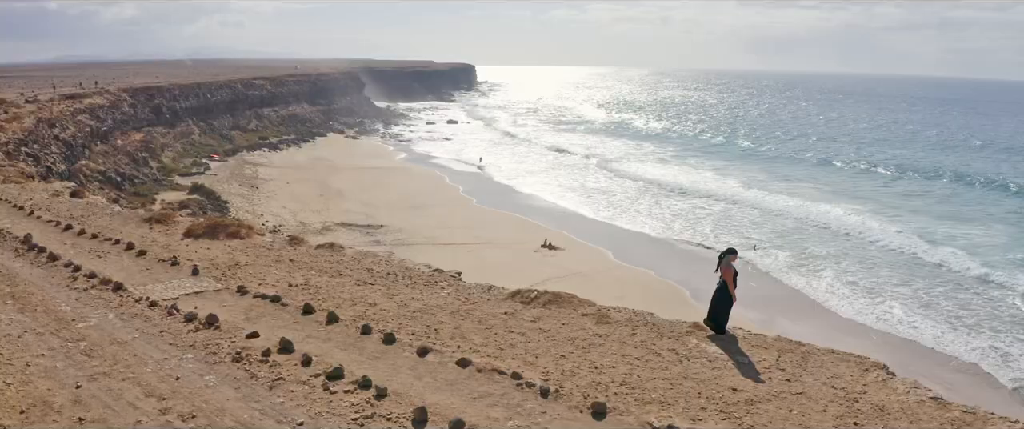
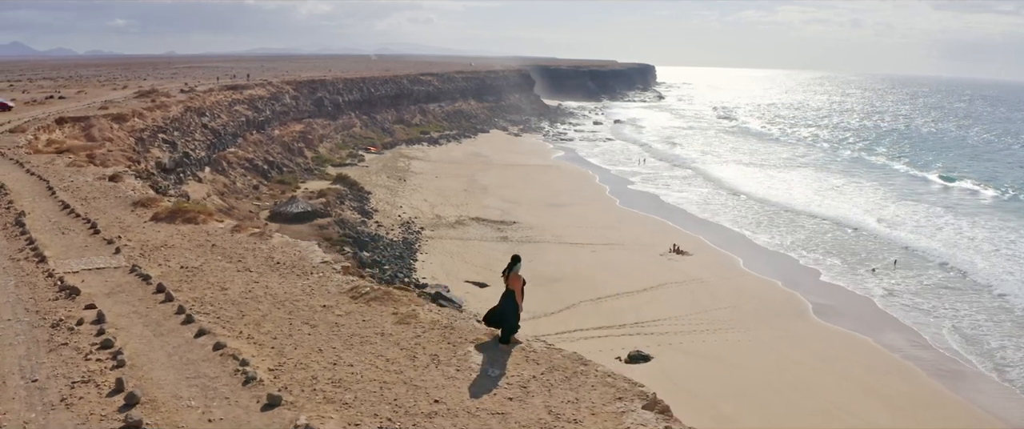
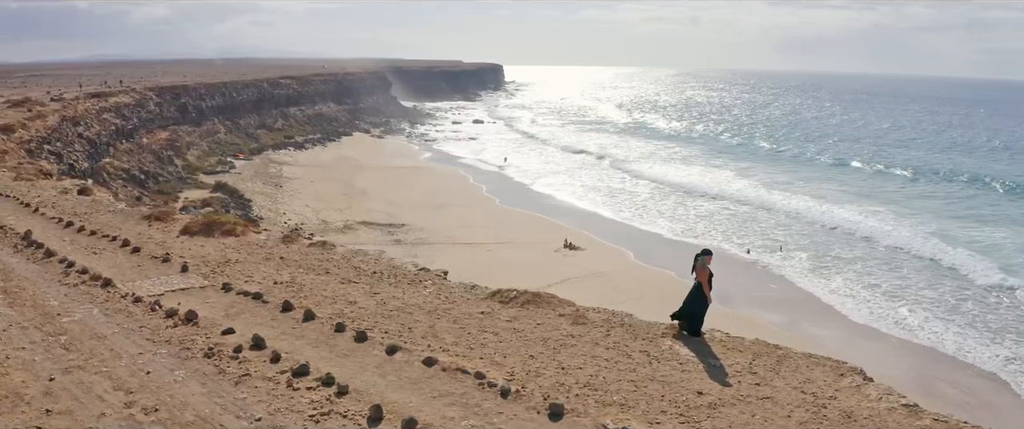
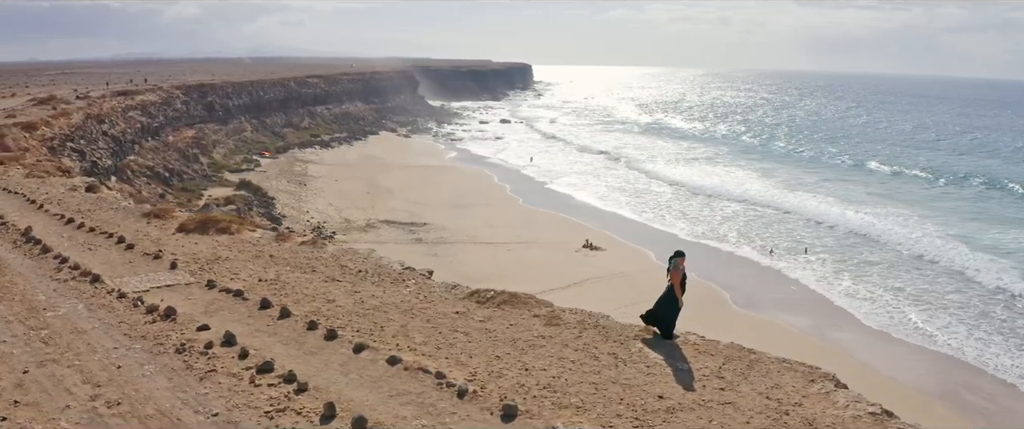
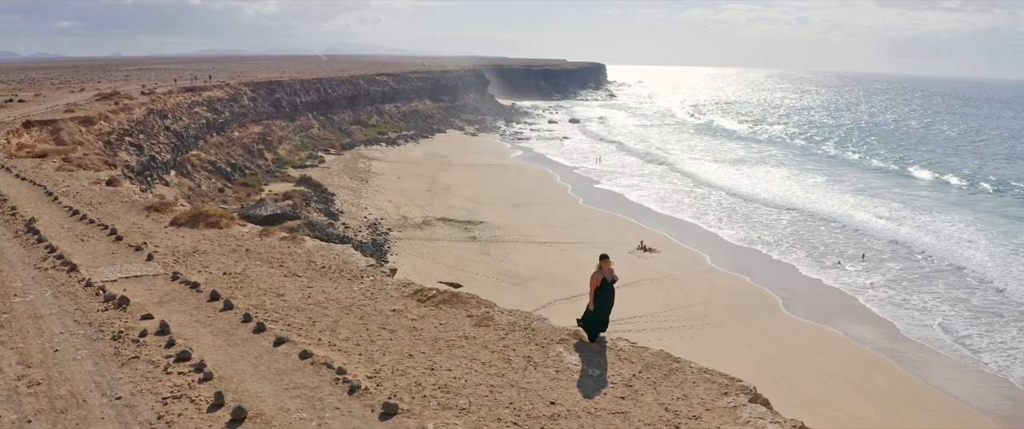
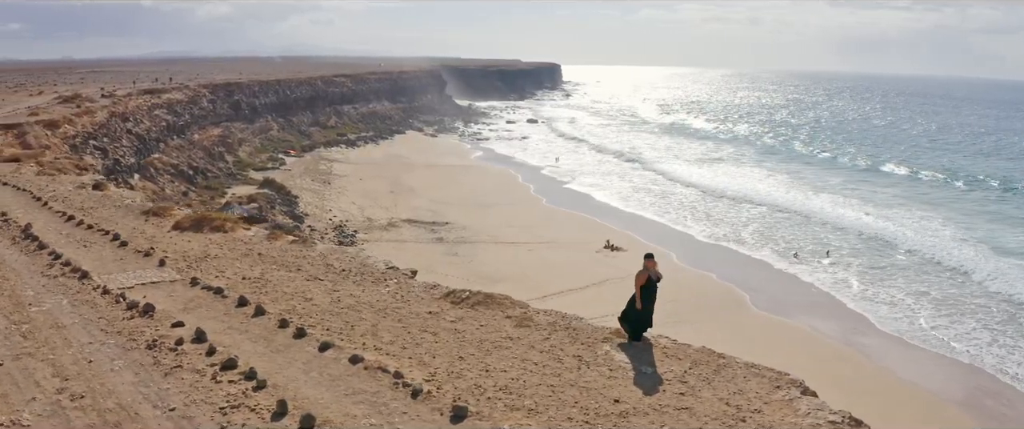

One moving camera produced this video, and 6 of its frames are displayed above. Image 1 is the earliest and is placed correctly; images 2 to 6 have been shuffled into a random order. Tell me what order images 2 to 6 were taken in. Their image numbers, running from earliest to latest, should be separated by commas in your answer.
3, 4, 6, 5, 2
